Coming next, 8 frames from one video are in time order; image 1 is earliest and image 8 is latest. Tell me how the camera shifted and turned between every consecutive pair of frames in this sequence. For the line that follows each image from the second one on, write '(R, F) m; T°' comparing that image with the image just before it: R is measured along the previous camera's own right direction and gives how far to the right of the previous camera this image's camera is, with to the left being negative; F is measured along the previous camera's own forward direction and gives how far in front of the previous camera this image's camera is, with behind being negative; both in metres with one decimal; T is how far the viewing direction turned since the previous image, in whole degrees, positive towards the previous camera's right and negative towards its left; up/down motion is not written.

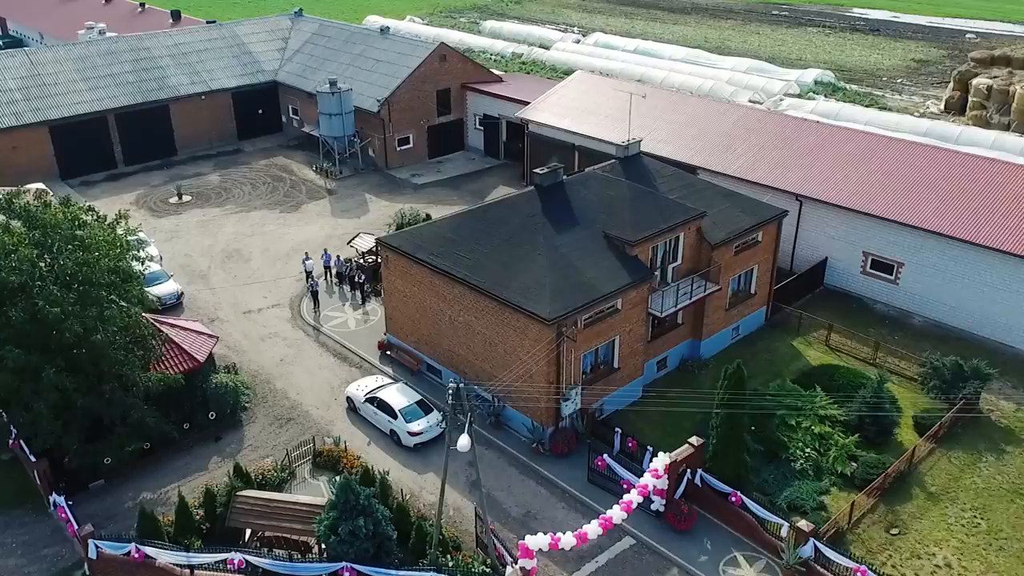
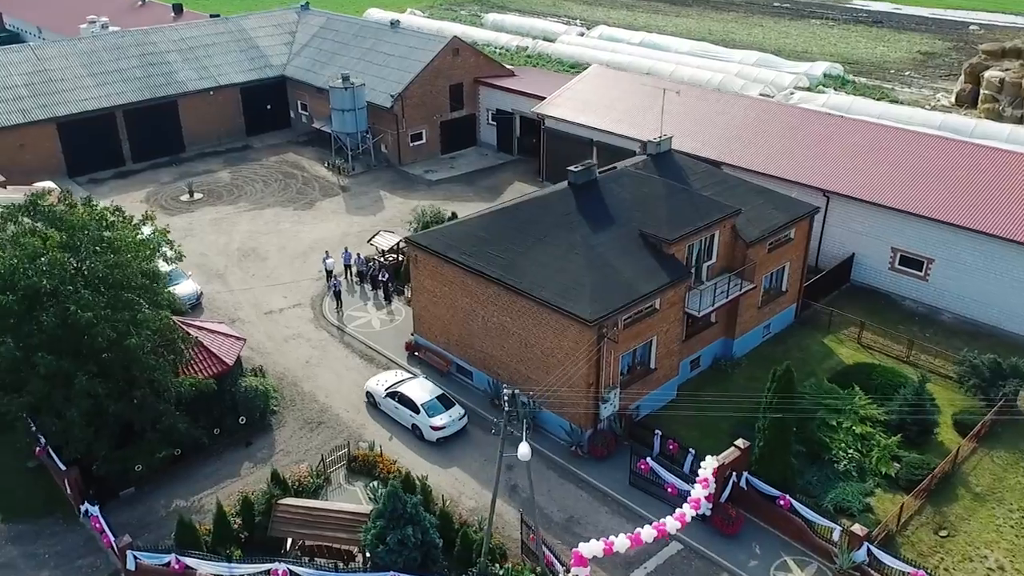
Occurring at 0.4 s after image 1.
(-1.3, +0.5) m; +1°
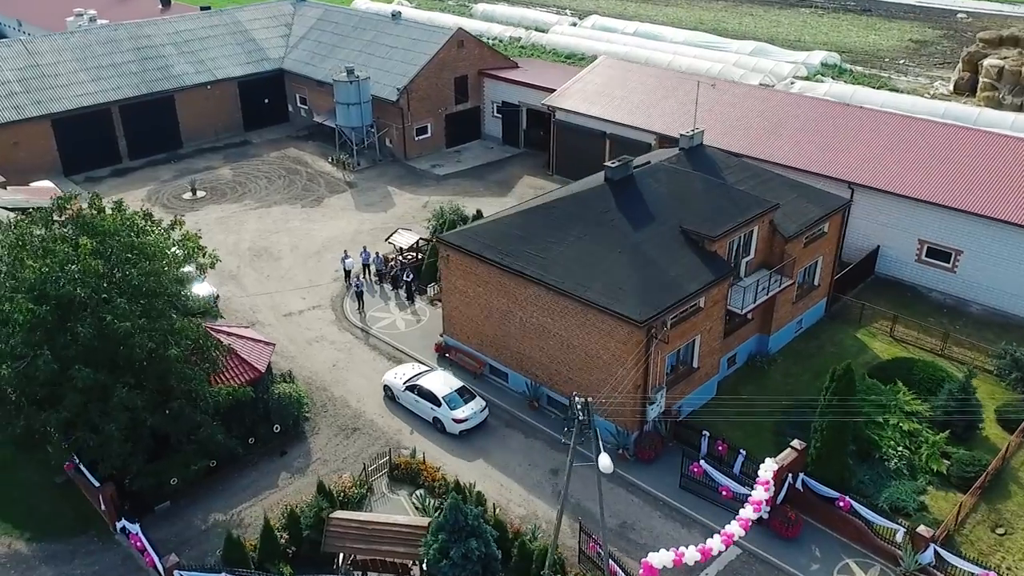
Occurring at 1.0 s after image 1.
(-2.0, +0.7) m; +2°
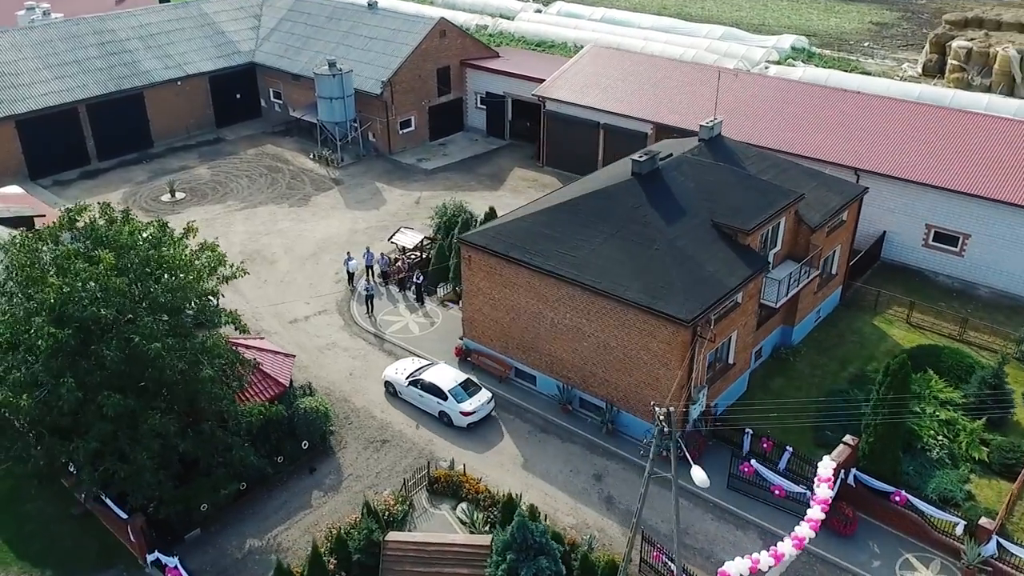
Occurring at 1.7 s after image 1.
(-2.5, +1.0) m; +3°
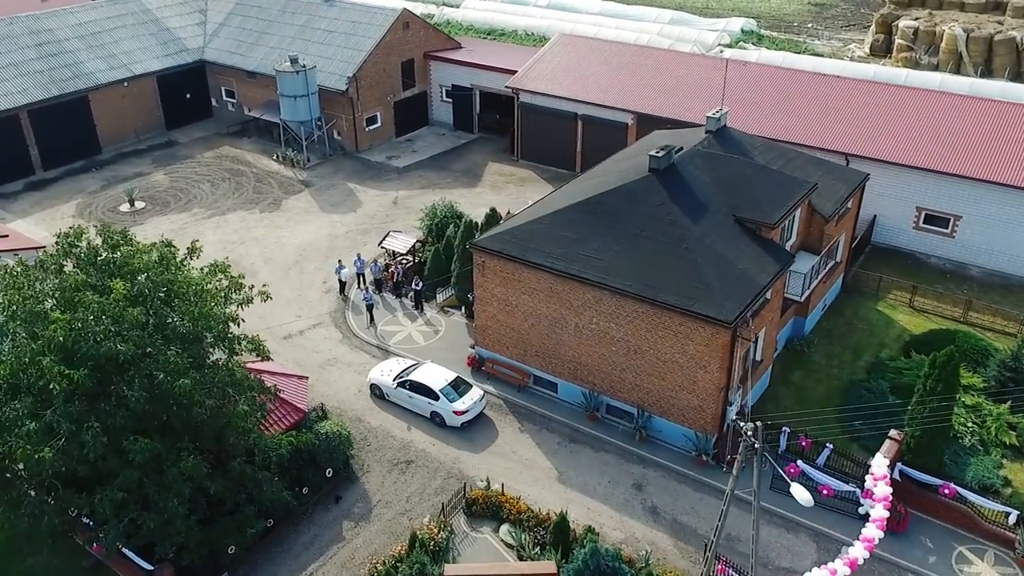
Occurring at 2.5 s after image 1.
(-2.7, +1.2) m; +5°
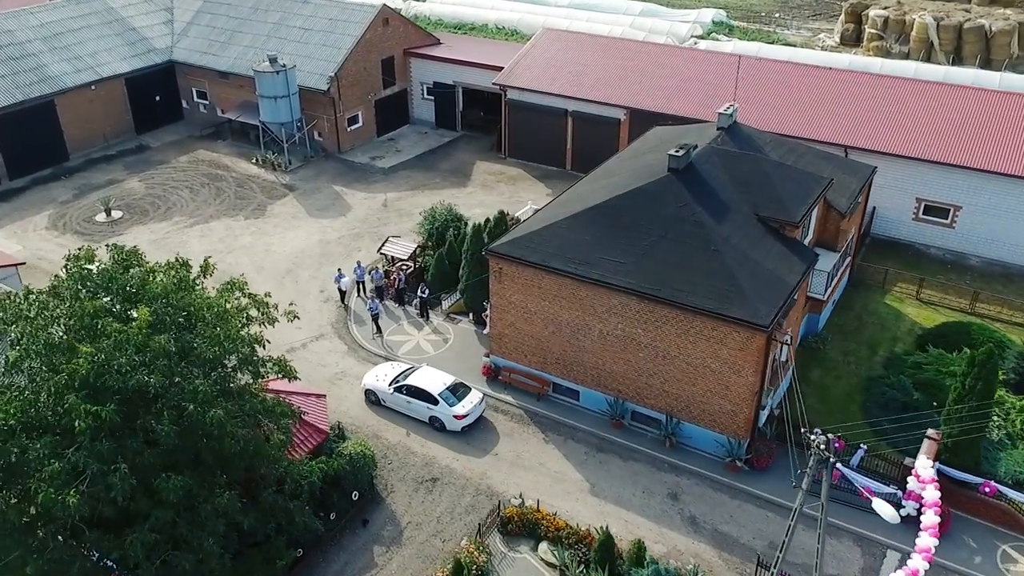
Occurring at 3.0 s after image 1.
(-1.9, +0.9) m; +3°
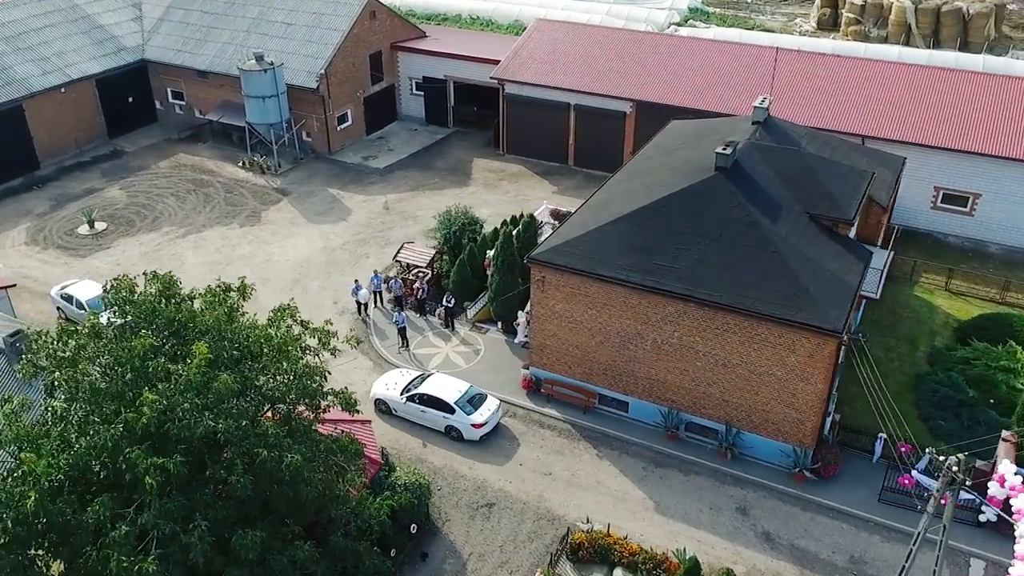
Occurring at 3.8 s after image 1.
(-2.6, +1.4) m; +3°
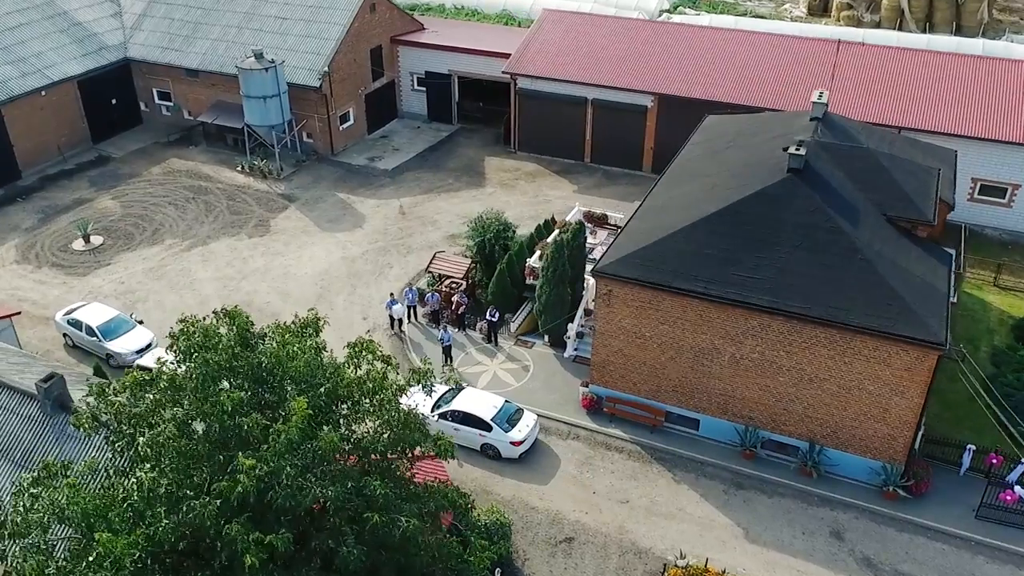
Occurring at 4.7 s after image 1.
(-2.7, +1.7) m; +3°
